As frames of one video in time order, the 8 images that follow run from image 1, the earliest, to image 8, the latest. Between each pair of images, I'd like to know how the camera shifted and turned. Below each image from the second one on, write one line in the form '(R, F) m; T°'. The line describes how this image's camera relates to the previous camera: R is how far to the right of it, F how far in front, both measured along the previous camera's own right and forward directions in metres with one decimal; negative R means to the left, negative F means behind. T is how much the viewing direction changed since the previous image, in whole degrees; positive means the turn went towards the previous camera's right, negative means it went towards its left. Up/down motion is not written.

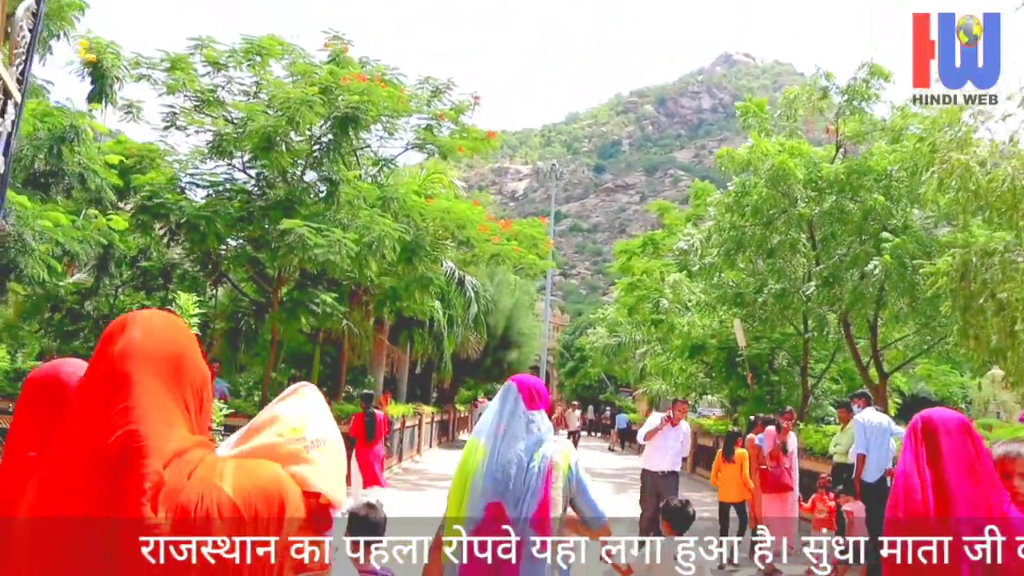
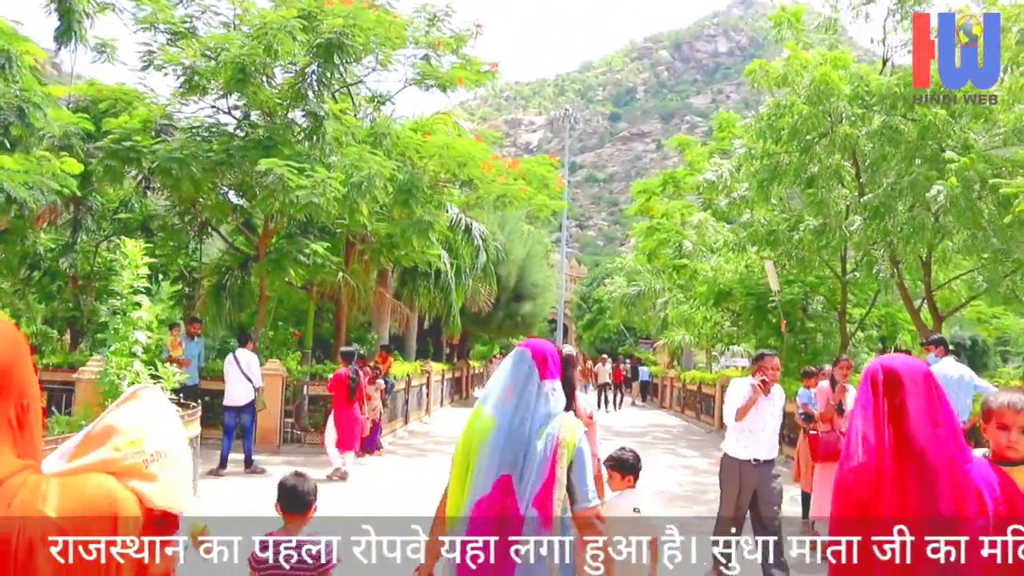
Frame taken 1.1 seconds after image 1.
(+0.1, +1.5) m; -1°
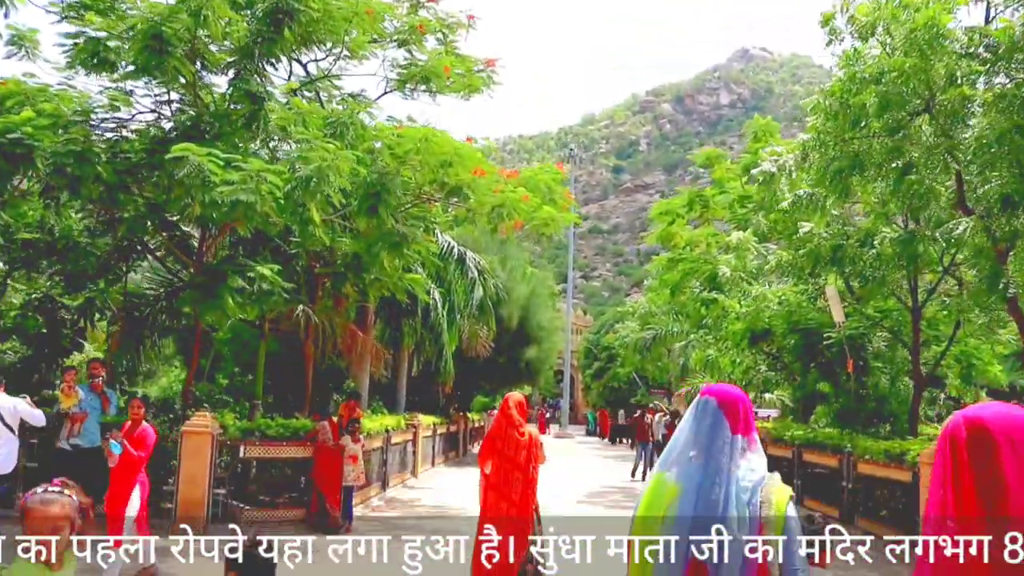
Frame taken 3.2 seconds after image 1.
(+0.1, +3.0) m; 0°
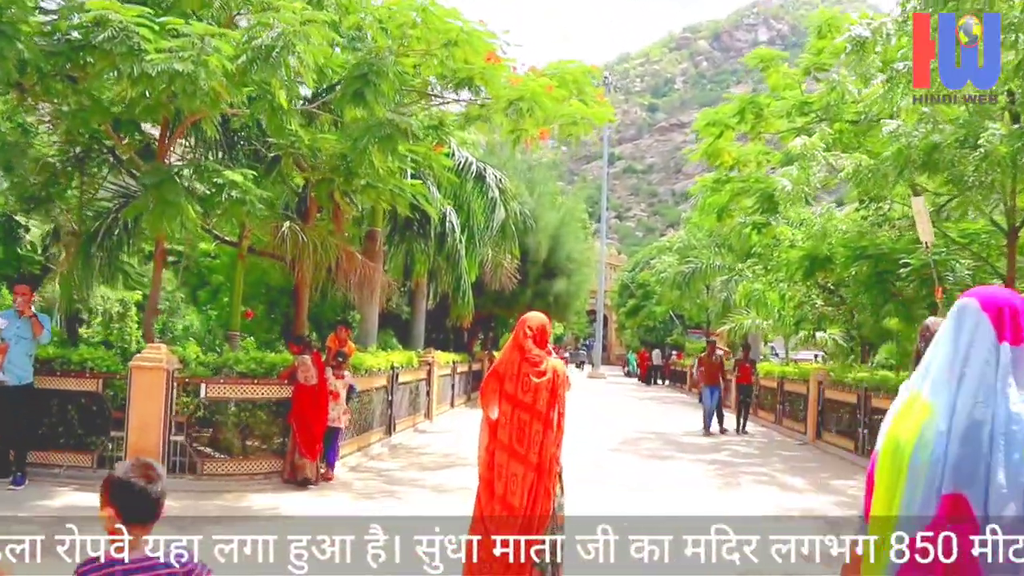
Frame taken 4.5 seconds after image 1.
(+0.1, +2.0) m; -2°
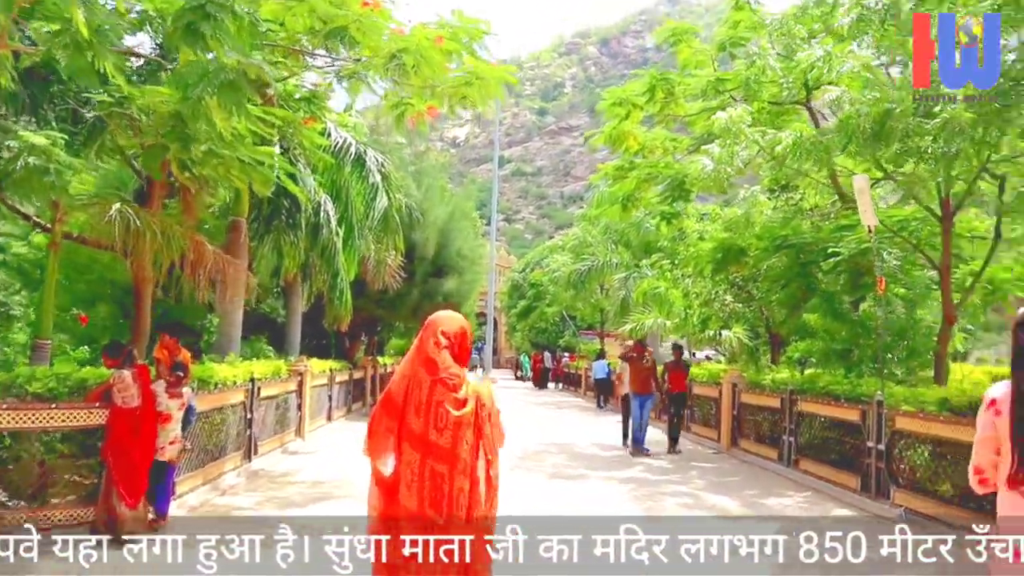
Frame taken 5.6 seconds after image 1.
(+0.1, +1.7) m; +7°
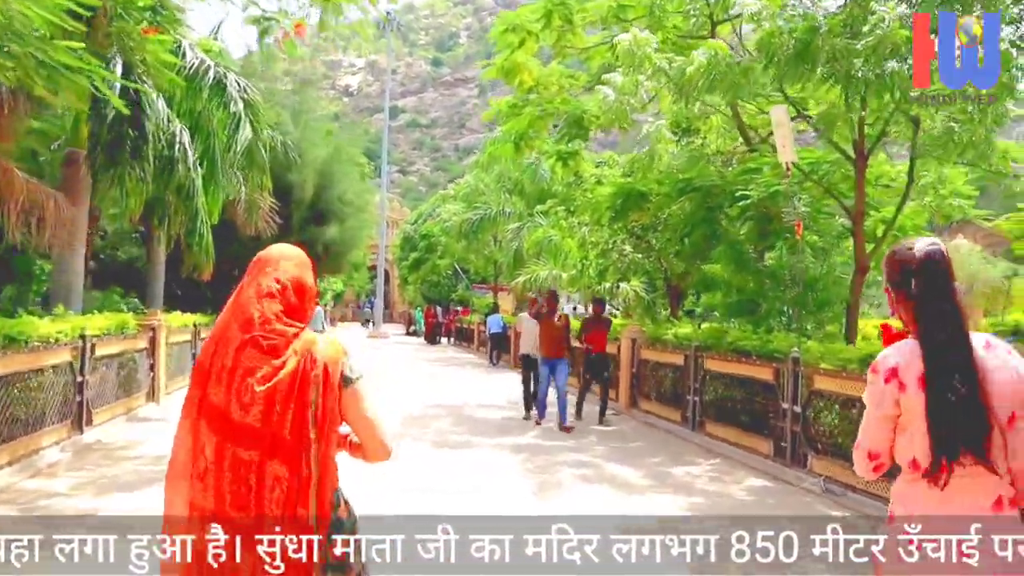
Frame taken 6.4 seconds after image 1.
(+0.2, +1.2) m; +6°
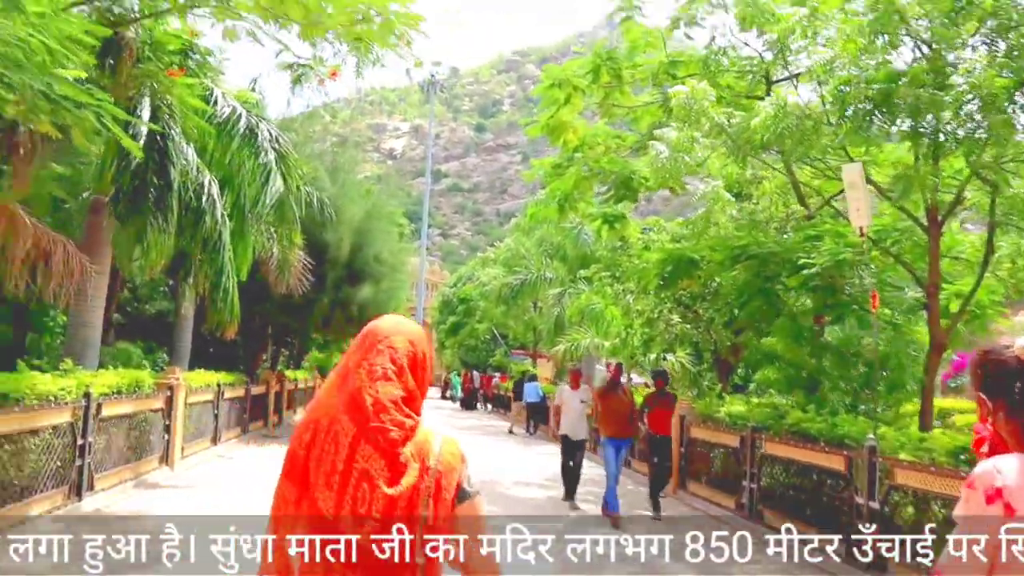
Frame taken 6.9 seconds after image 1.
(0.0, +0.8) m; -2°
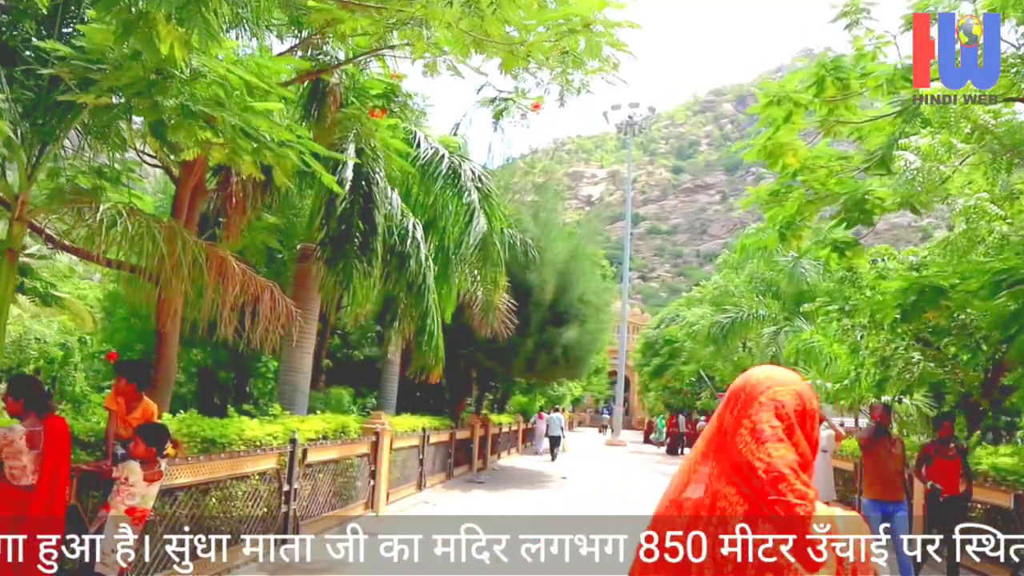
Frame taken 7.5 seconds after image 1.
(-0.2, +0.8) m; -12°
